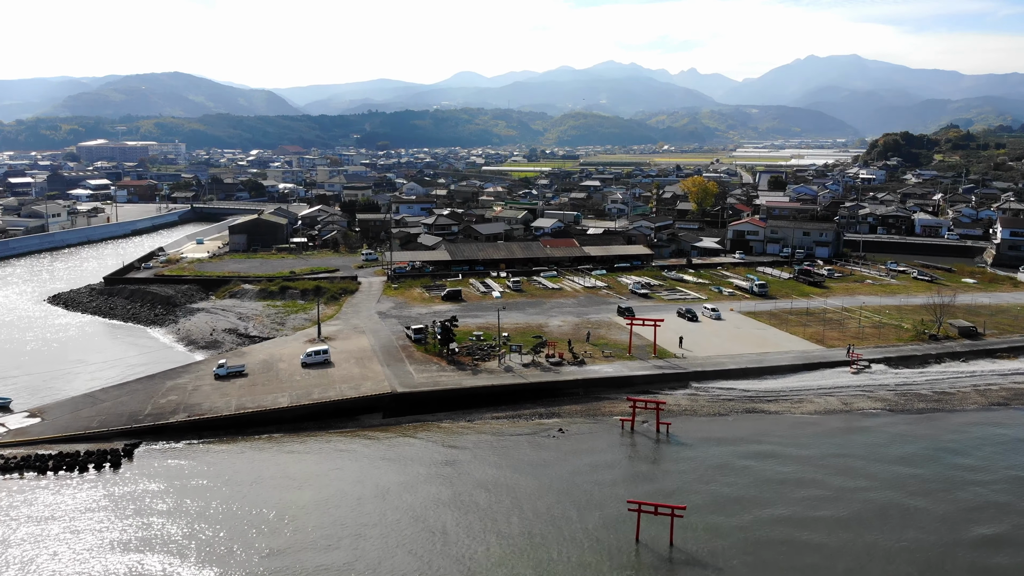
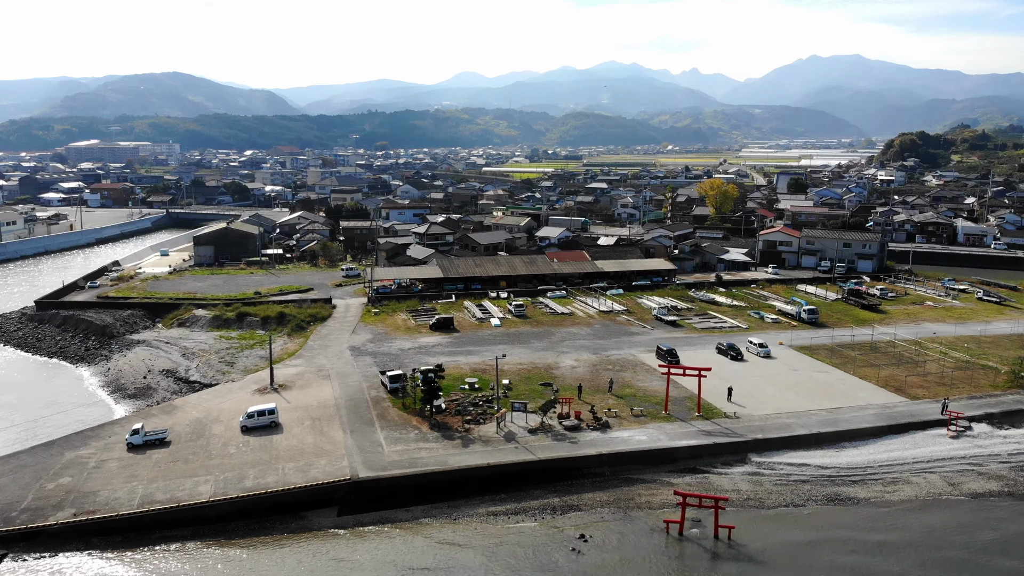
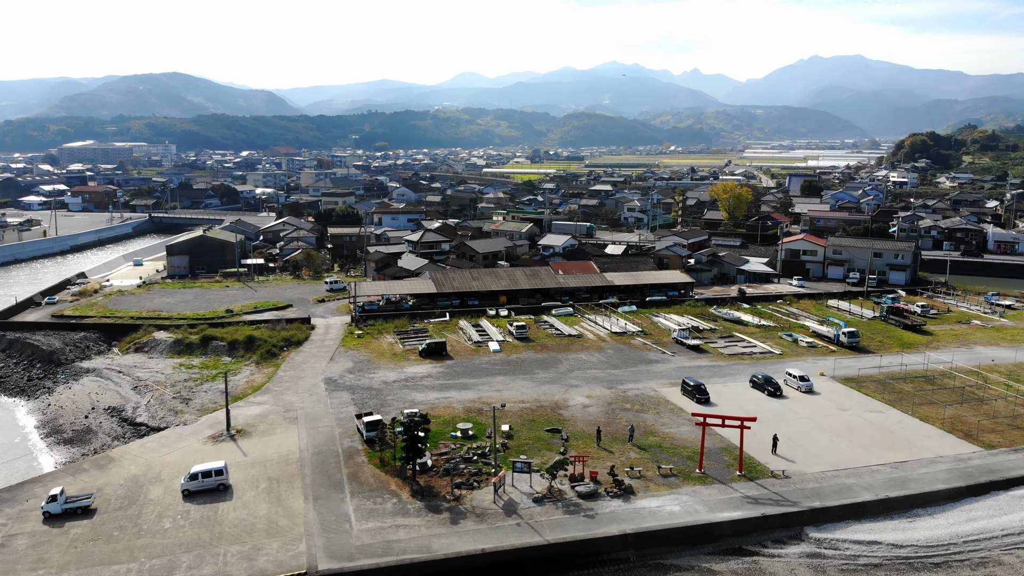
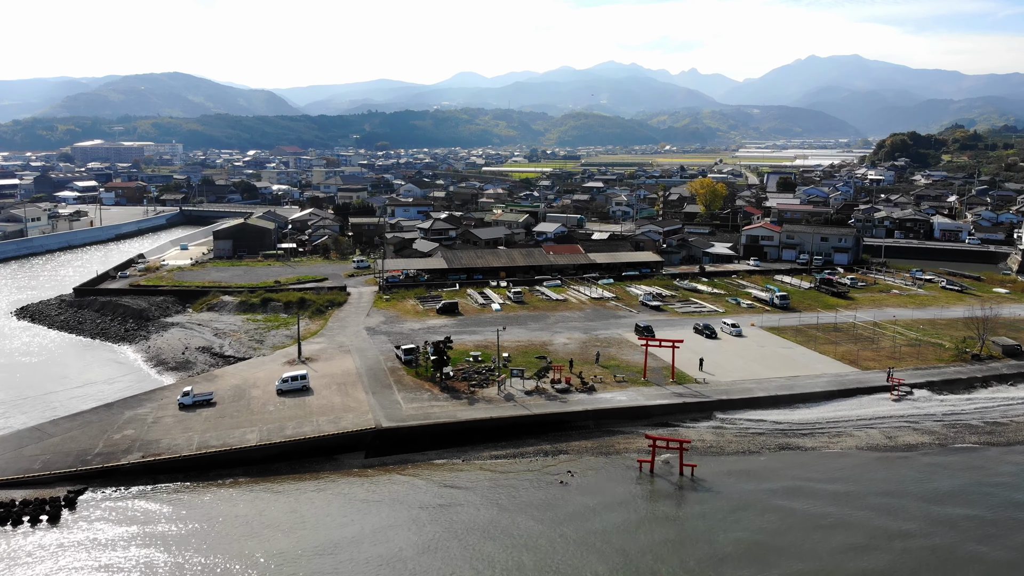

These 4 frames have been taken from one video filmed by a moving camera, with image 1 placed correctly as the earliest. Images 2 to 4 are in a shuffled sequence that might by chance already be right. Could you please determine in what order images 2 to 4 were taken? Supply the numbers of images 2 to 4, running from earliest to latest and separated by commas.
4, 2, 3
